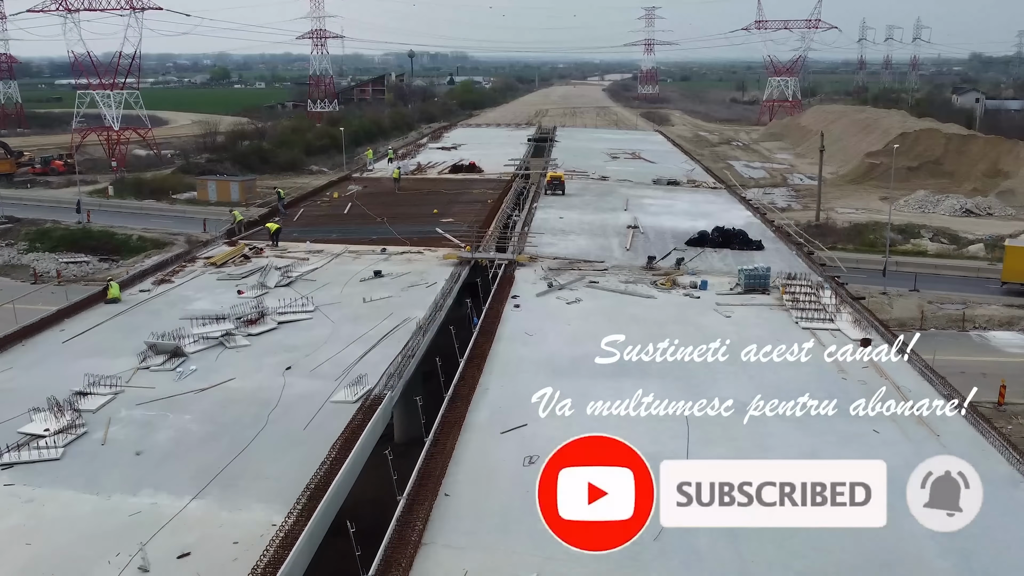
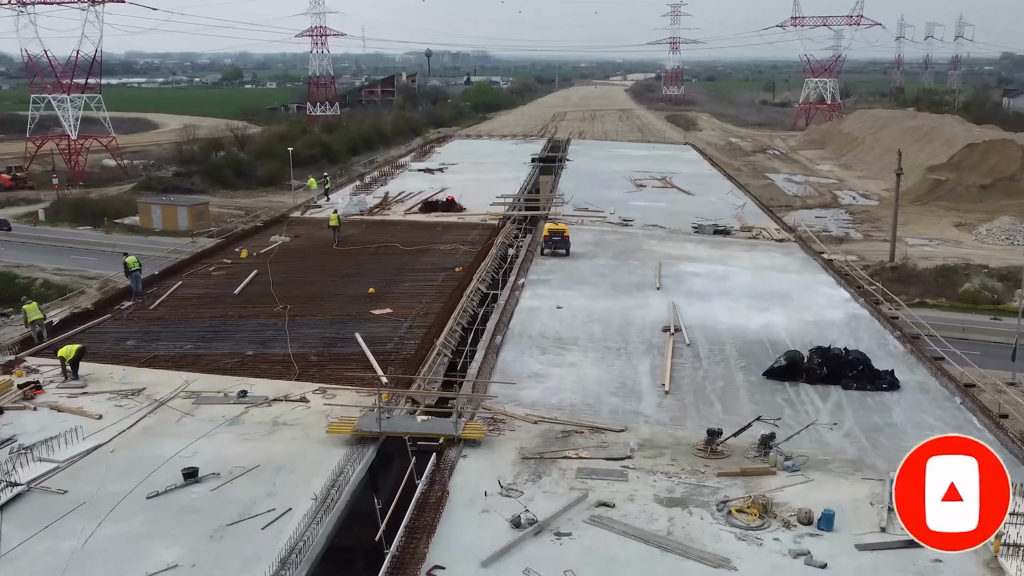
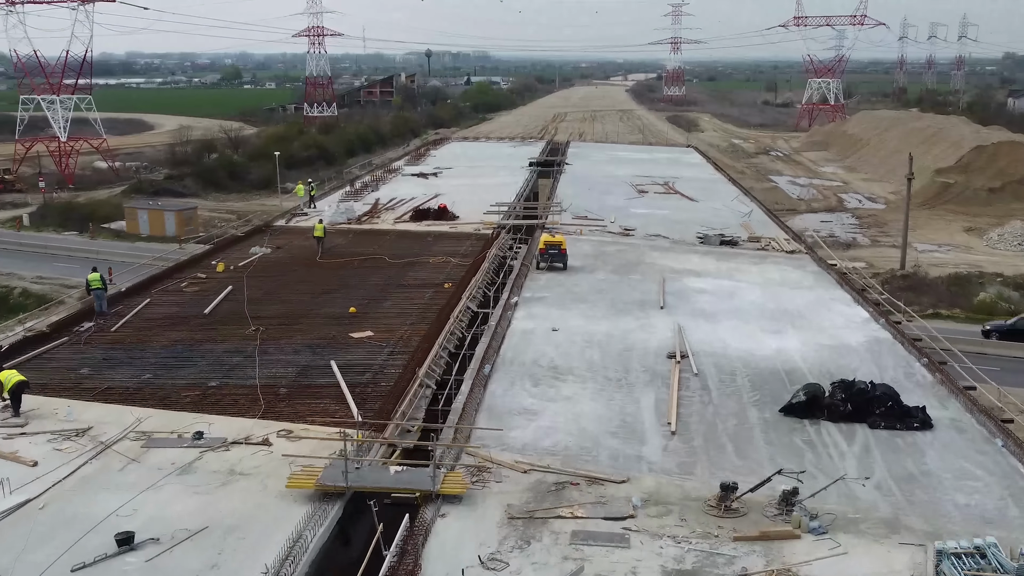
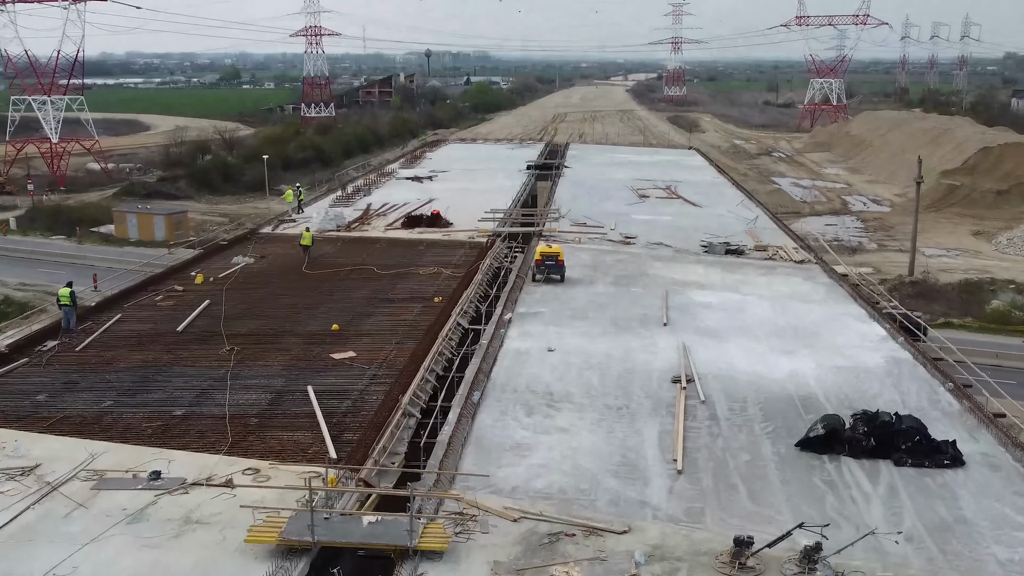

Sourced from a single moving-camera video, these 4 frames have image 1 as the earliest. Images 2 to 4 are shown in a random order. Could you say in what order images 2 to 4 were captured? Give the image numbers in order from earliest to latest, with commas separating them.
2, 3, 4
